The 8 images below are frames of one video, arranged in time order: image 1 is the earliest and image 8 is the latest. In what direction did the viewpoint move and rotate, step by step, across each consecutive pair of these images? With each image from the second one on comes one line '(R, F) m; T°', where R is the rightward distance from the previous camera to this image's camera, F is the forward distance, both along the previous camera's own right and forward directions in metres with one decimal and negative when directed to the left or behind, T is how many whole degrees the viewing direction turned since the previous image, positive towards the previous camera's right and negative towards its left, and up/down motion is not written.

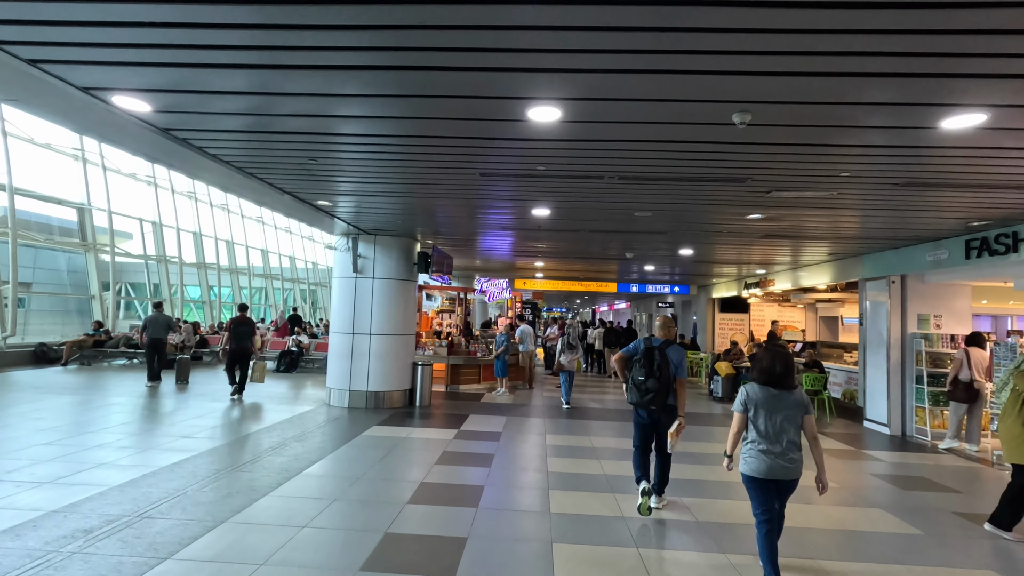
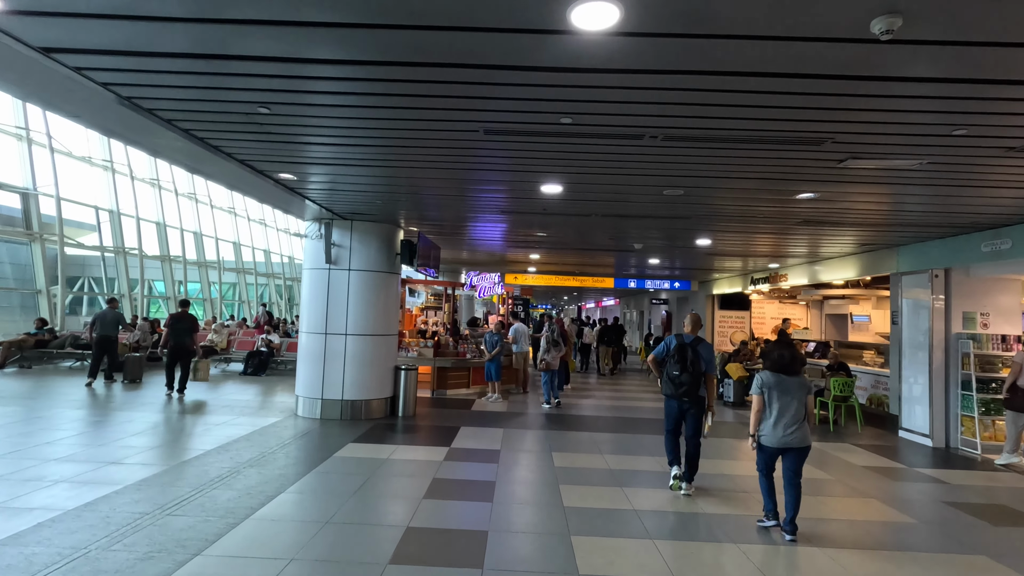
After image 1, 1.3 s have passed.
(-0.2, +1.1) m; +2°
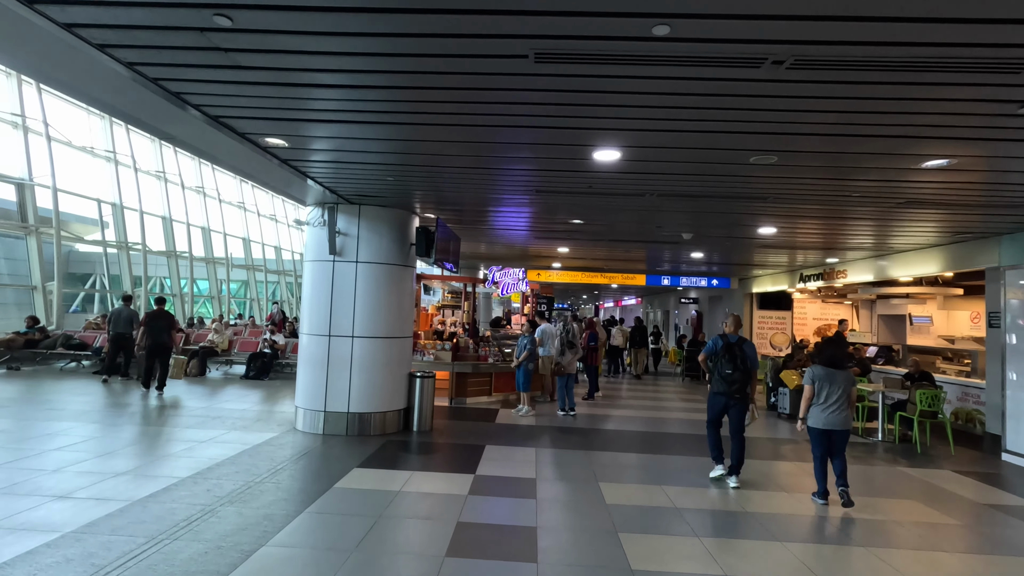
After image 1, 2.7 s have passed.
(-0.2, +1.1) m; -1°
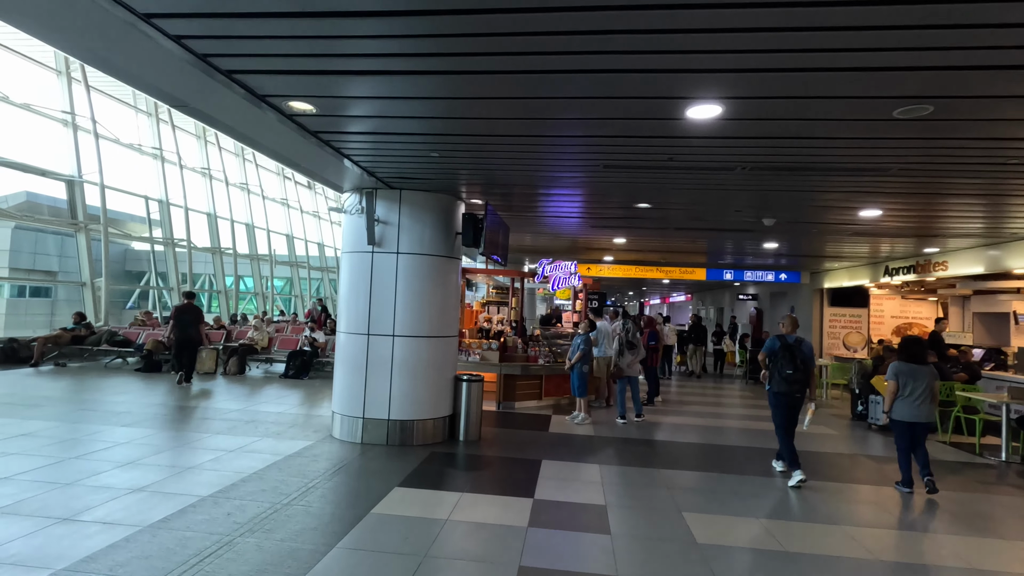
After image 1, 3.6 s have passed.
(-0.2, +0.8) m; -4°
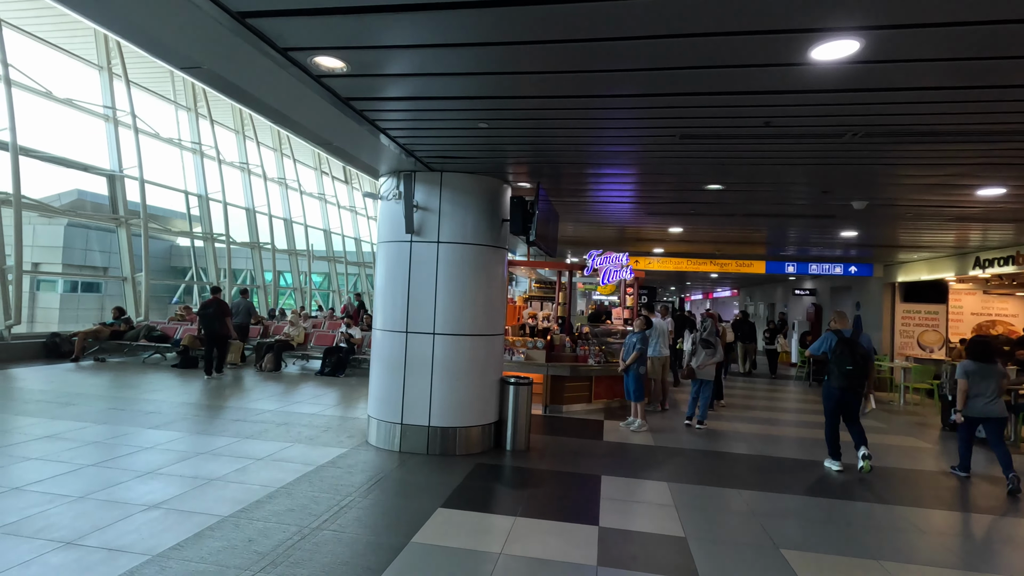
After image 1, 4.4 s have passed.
(-0.2, +0.7) m; -4°
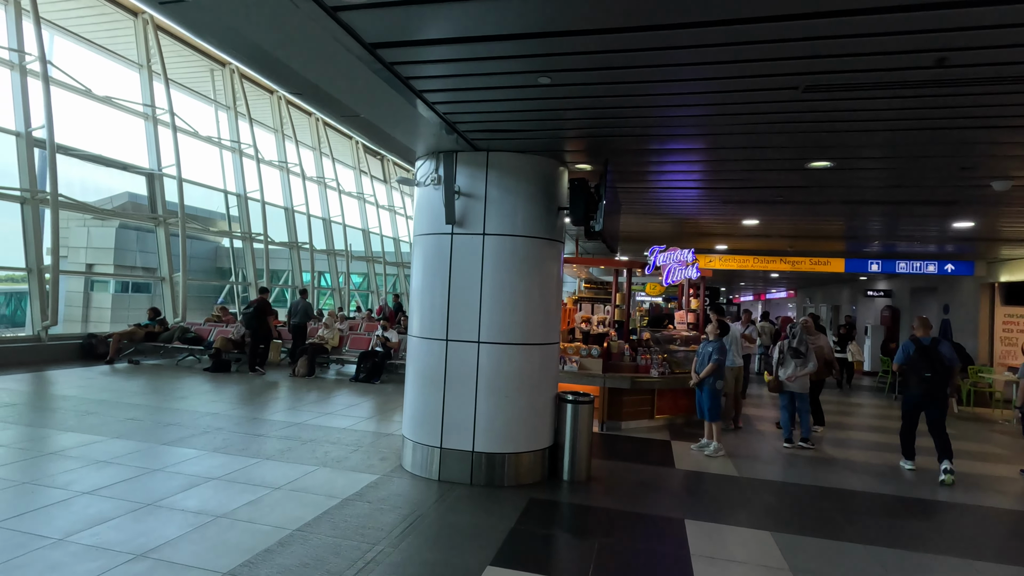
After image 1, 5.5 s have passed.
(-0.2, +0.9) m; -4°
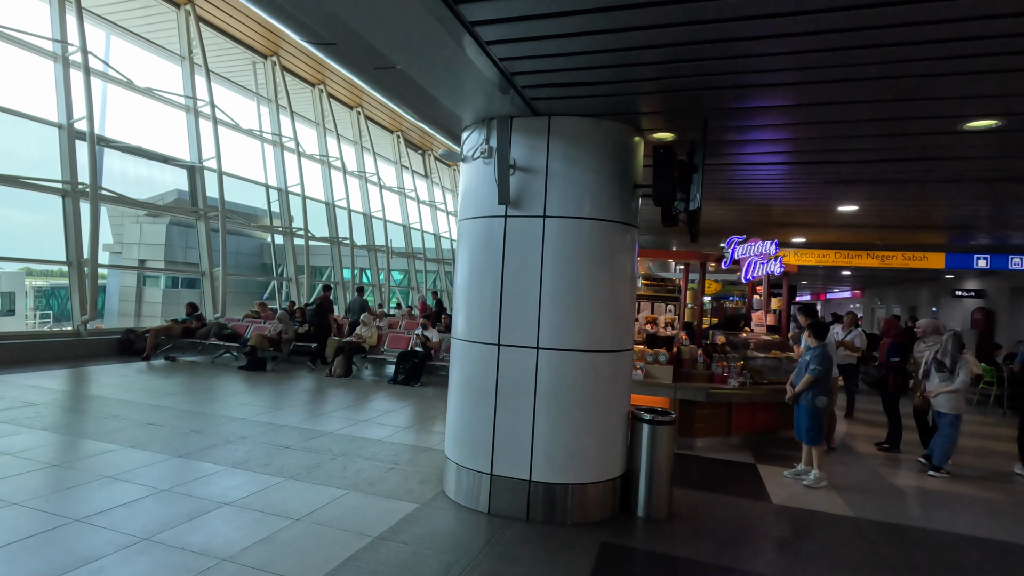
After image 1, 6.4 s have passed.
(-0.2, +0.8) m; -4°
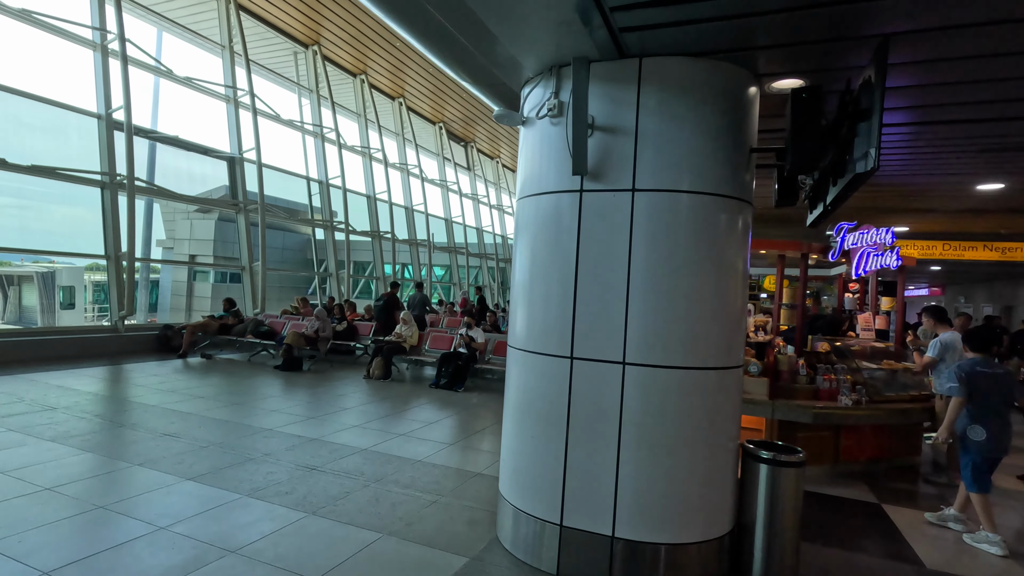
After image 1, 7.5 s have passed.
(-0.2, +0.9) m; -4°
